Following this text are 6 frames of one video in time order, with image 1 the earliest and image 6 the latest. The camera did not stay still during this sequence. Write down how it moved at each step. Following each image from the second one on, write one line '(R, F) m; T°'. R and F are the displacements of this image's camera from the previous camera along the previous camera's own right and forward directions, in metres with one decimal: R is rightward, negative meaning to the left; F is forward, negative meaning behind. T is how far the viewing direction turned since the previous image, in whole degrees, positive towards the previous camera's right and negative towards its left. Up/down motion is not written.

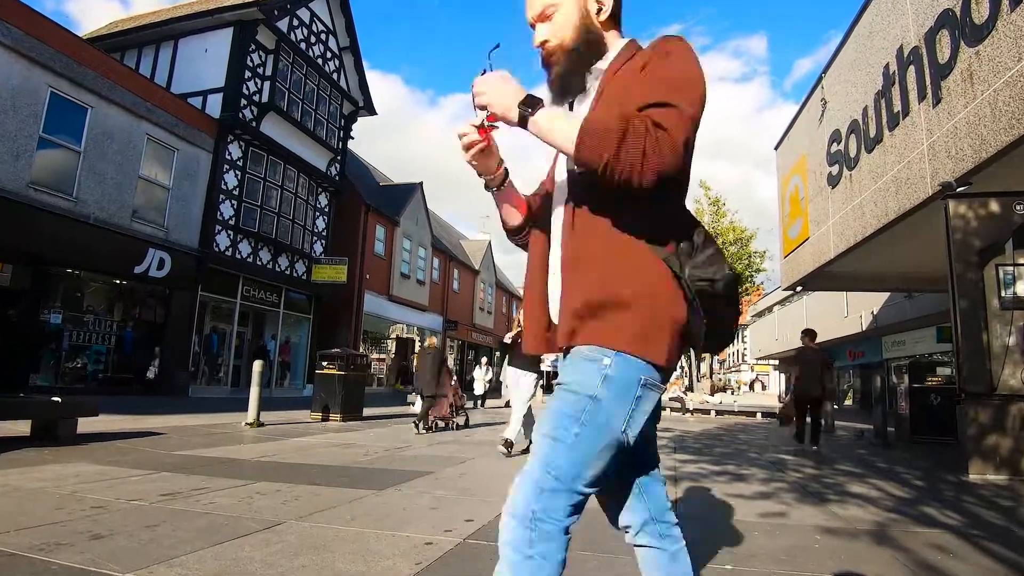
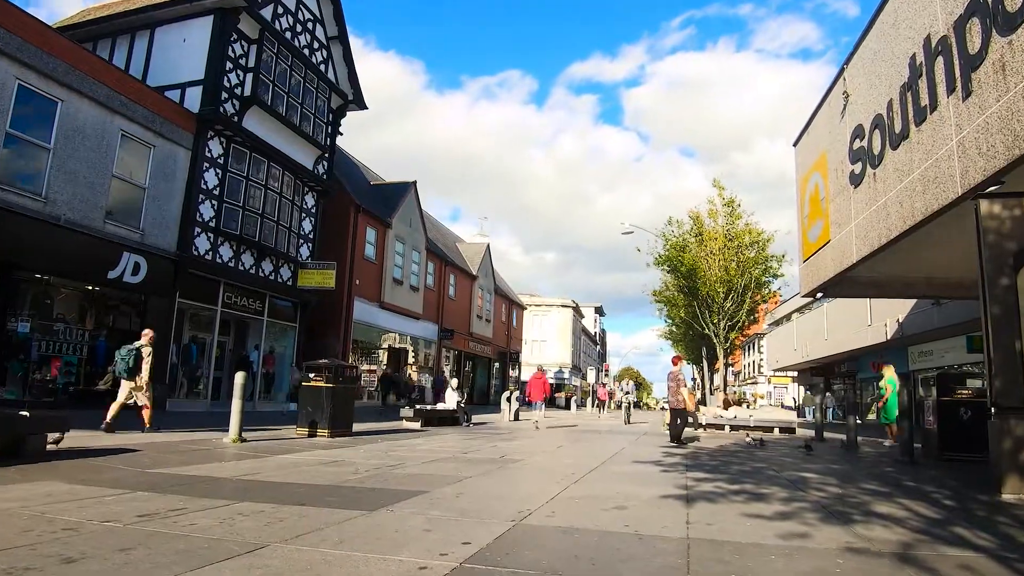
(0.0, +0.7) m; 0°
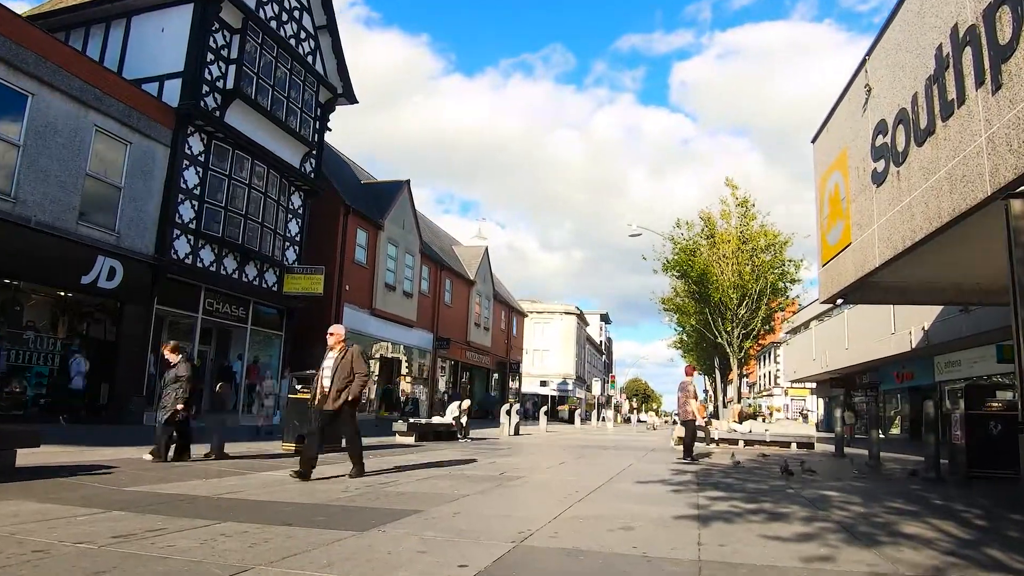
(0.0, +0.6) m; 0°
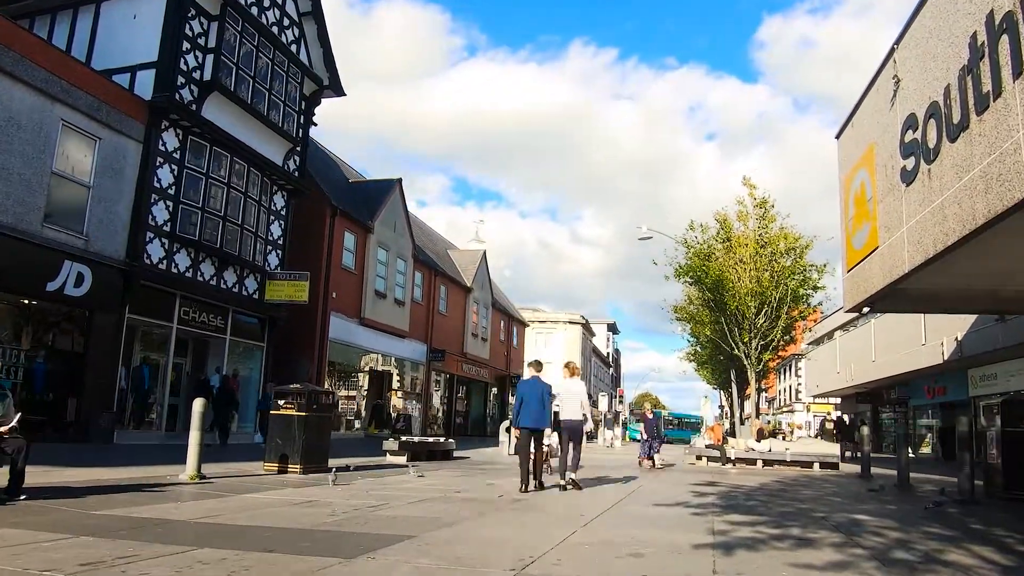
(0.0, +0.6) m; 0°
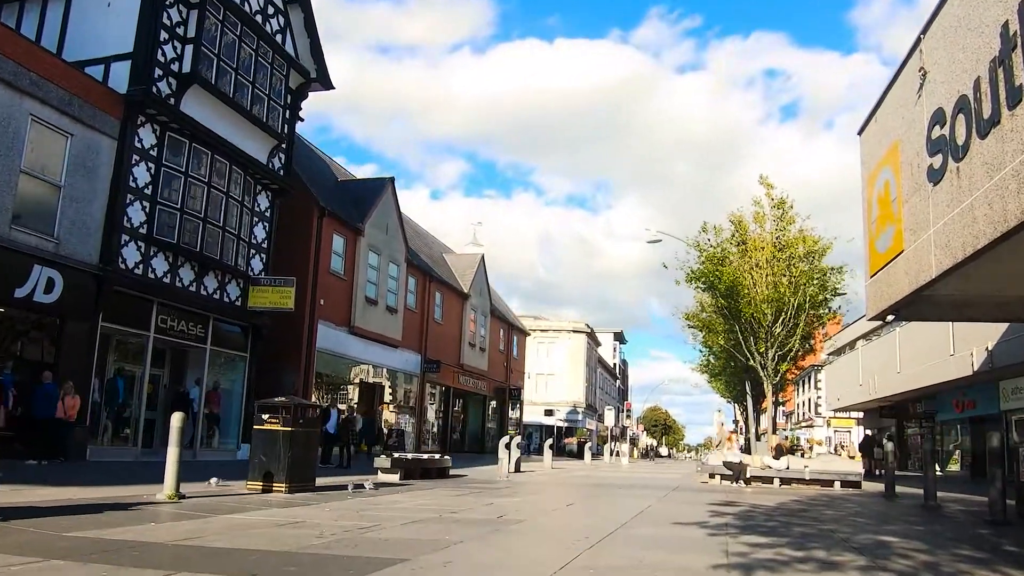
(0.0, +0.5) m; 0°
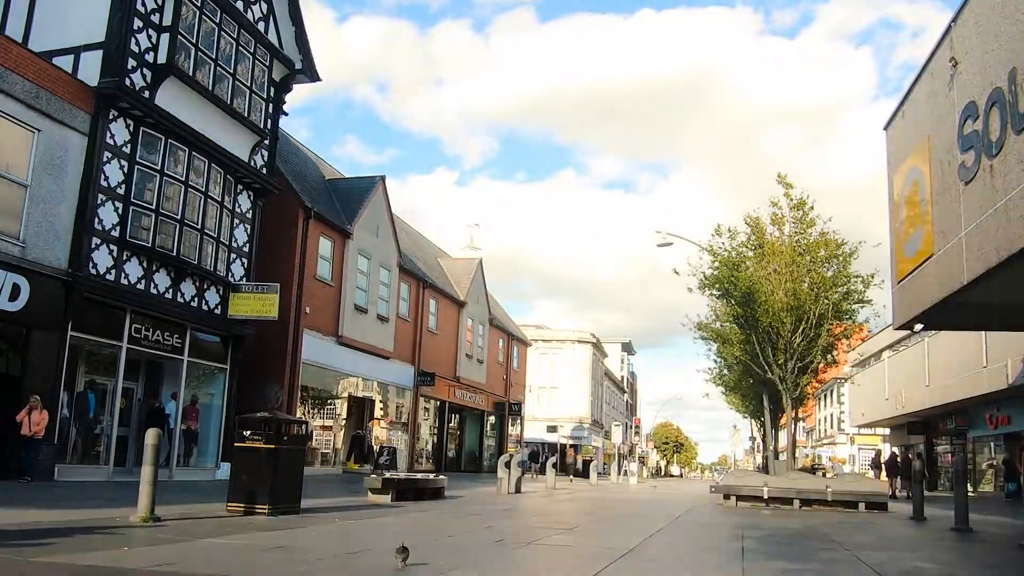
(0.0, +0.5) m; 0°
